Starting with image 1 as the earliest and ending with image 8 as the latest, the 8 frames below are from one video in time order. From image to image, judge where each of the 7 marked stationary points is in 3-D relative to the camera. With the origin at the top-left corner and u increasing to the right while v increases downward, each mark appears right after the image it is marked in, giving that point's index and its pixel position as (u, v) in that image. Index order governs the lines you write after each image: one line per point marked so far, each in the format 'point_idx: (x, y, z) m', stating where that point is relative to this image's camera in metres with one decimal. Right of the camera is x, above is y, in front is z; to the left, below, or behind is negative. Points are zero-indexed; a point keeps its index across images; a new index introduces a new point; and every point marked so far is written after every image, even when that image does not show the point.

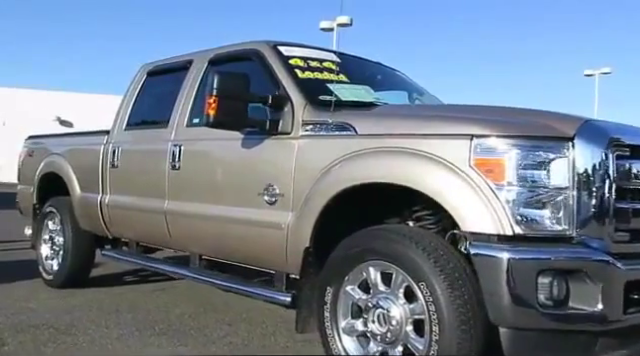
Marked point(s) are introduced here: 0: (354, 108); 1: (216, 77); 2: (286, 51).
0: (+0.2, +0.4, +3.8) m
1: (-0.6, +0.6, +3.7) m
2: (-0.2, +0.9, +4.4) m
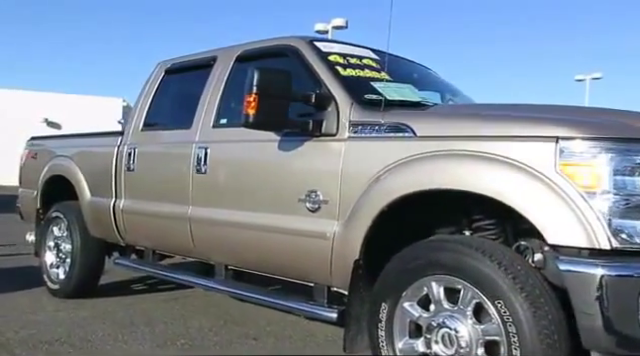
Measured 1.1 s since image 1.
0: (+0.5, +0.4, +3.5) m
1: (-0.3, +0.6, +3.4) m
2: (0.0, +0.8, +4.1) m
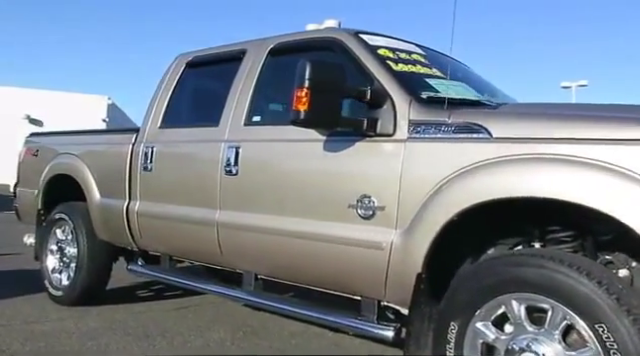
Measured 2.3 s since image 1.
0: (+0.7, +0.4, +3.2) m
1: (-0.1, +0.5, +3.1) m
2: (+0.3, +0.8, +3.8) m
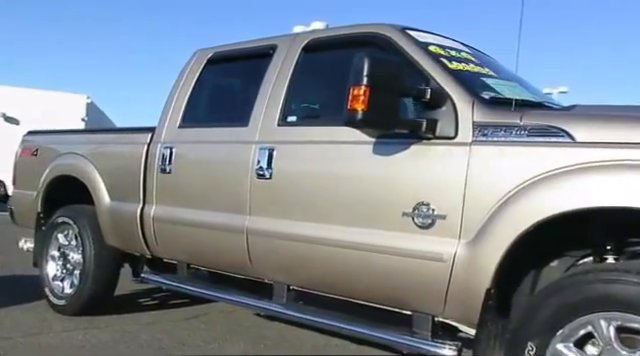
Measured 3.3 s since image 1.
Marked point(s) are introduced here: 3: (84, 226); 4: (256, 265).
0: (+1.0, +0.3, +3.0) m
1: (+0.2, +0.5, +2.9) m
2: (+0.5, +0.8, +3.5) m
3: (-1.9, -0.4, +5.3) m
4: (-0.4, -0.5, +3.9) m
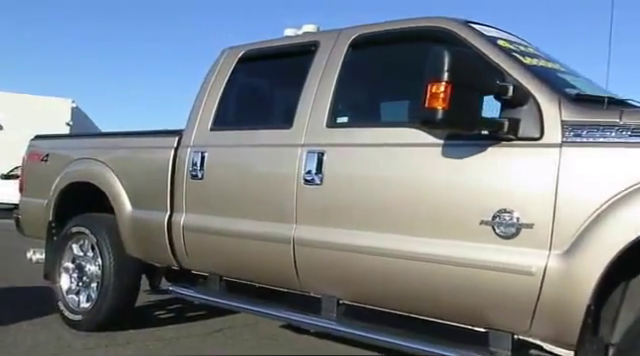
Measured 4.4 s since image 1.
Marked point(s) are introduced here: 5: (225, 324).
0: (+1.3, +0.3, +2.7) m
1: (+0.5, +0.5, +2.6) m
2: (+0.8, +0.7, +3.3) m
3: (-1.7, -0.4, +4.9) m
4: (-0.1, -0.6, +3.6) m
5: (-0.8, -1.2, +5.5) m
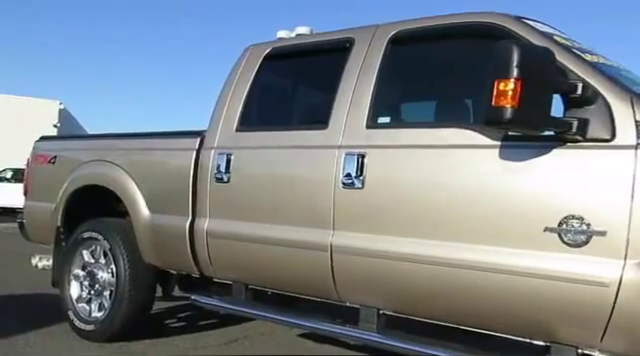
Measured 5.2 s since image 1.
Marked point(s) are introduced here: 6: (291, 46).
0: (+1.5, +0.3, +2.6) m
1: (+0.7, +0.5, +2.4) m
2: (+1.0, +0.7, +3.1) m
3: (-1.5, -0.5, +4.7) m
4: (+0.1, -0.6, +3.4) m
5: (-0.6, -1.3, +5.3) m
6: (-0.2, +0.8, +4.1) m
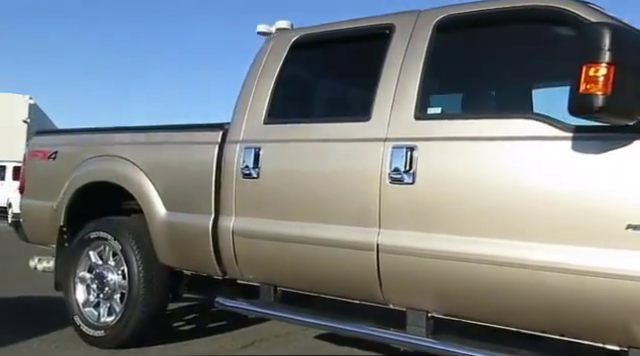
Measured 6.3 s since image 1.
0: (+1.8, +0.3, +2.4) m
1: (+1.0, +0.5, +2.2) m
2: (+1.3, +0.8, +2.9) m
3: (-1.3, -0.4, +4.4) m
4: (+0.3, -0.5, +3.2) m
5: (-0.5, -1.2, +5.1) m
6: (0.0, +0.9, +3.8) m
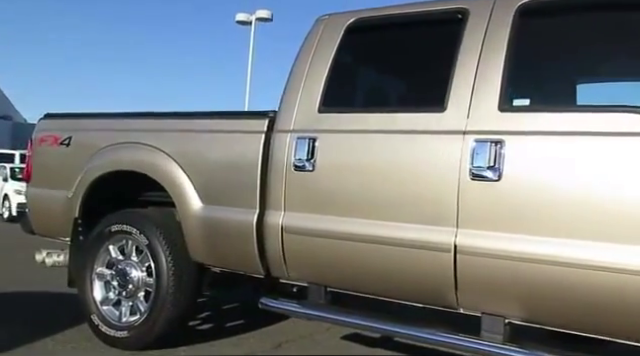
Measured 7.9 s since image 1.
0: (+2.2, +0.3, +2.3) m
1: (+1.4, +0.5, +2.0) m
2: (+1.6, +0.8, +2.7) m
3: (-1.1, -0.4, +4.1) m
4: (+0.7, -0.5, +3.0) m
5: (-0.3, -1.2, +4.8) m
6: (+0.3, +0.9, +3.6) m
